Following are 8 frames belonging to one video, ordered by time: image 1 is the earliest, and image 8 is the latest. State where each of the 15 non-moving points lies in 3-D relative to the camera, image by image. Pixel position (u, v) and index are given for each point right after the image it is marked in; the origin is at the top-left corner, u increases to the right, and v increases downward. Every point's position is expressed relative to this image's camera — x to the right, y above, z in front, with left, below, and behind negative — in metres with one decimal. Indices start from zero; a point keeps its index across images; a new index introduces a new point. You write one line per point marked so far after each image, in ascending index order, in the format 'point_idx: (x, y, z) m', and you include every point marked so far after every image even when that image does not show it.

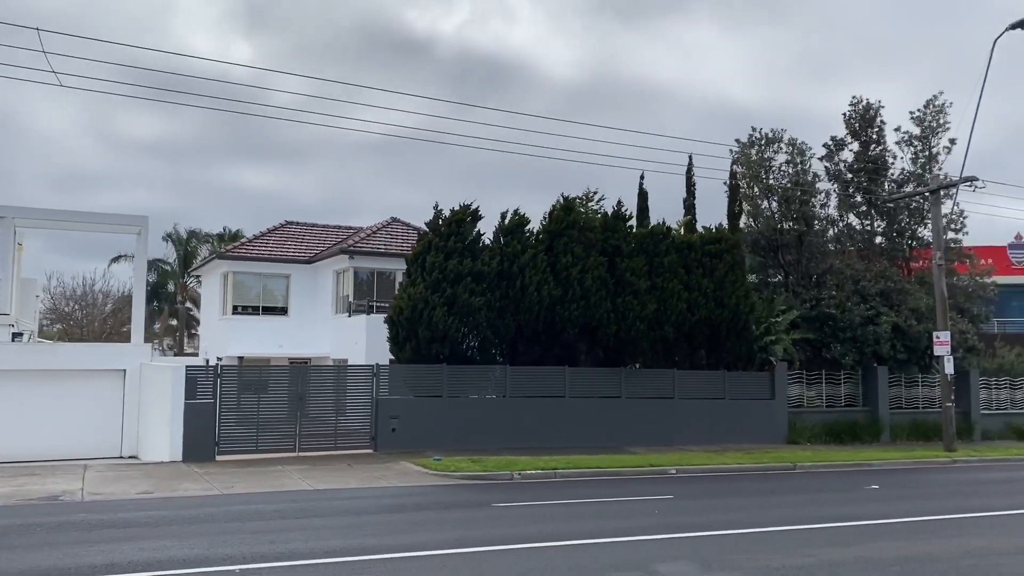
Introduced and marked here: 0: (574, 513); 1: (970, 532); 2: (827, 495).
0: (+0.9, -3.4, +12.7) m
1: (+5.8, -3.1, +11.0) m
2: (+5.6, -3.7, +15.4) m
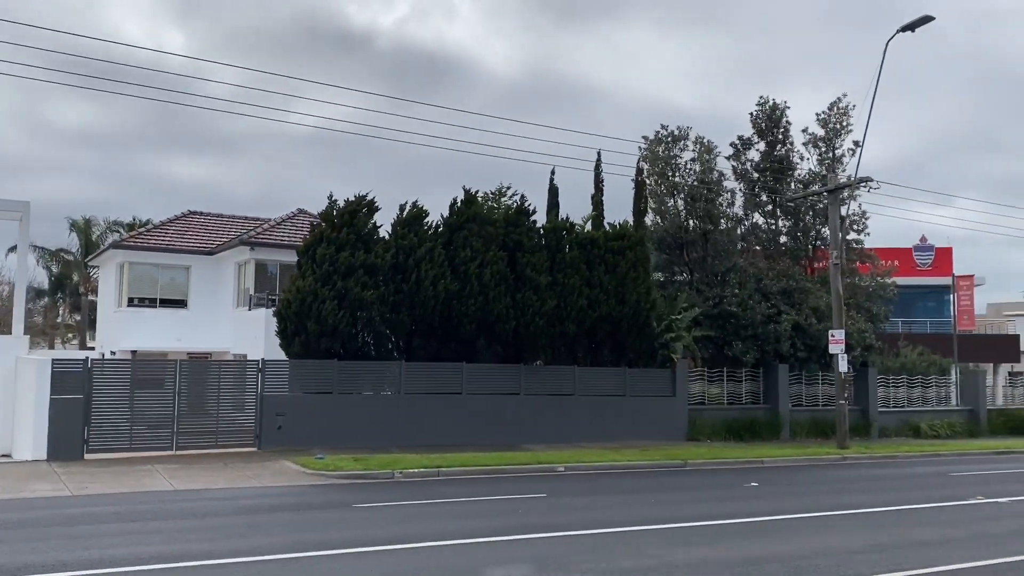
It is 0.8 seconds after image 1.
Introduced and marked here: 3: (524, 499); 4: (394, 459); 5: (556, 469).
0: (-1.1, -3.2, +12.2) m
1: (+3.9, -3.1, +10.8) m
2: (+3.3, -3.6, +15.2) m
3: (+0.2, -3.3, +13.4) m
4: (-2.6, -3.8, +18.9) m
5: (+1.0, -4.1, +19.2) m
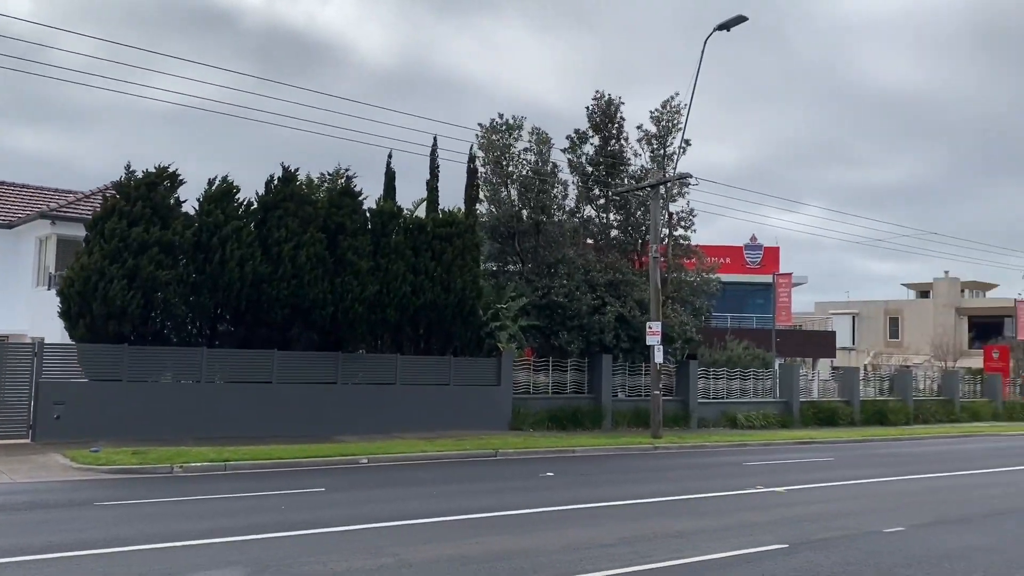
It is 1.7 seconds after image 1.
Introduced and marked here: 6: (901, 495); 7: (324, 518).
0: (-4.3, -2.9, +11.2) m
1: (+0.8, -2.9, +10.5) m
2: (-0.4, -3.4, +14.8) m
3: (-3.2, -3.0, +12.5) m
4: (-6.8, -3.3, +17.6) m
5: (-3.3, -3.7, +18.4) m
6: (+6.4, -3.5, +14.2) m
7: (-2.3, -2.9, +10.7) m
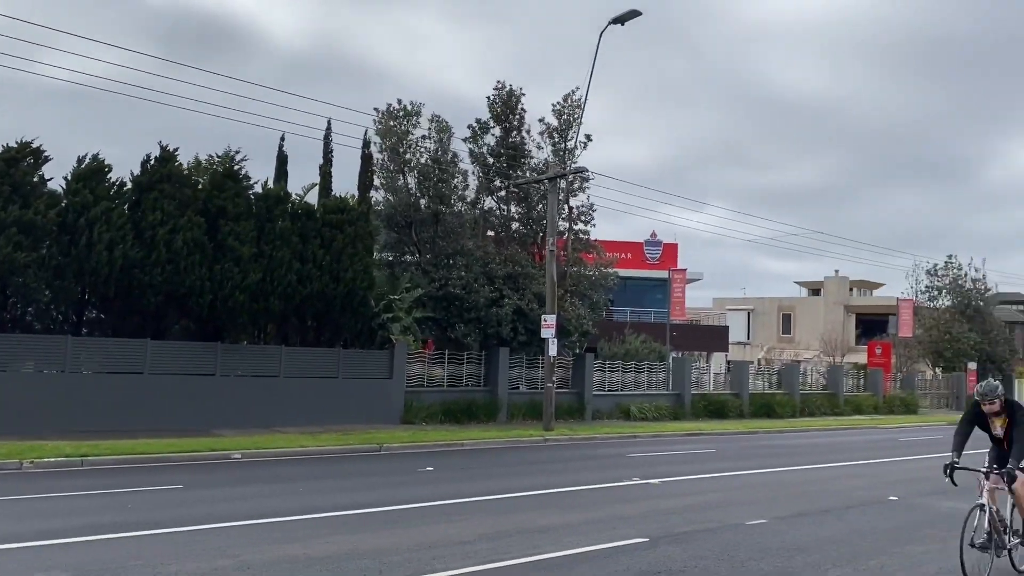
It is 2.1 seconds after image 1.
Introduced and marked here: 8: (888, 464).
0: (-6.1, -2.7, +10.3) m
1: (-0.8, -2.8, +10.2) m
2: (-2.5, -3.2, +14.3) m
3: (-5.1, -2.8, +11.8) m
4: (-9.2, -3.0, +16.4) m
5: (-5.8, -3.5, +17.6) m
6: (+4.3, -3.4, +14.4) m
7: (-4.0, -2.7, +10.0) m
8: (+8.3, -3.9, +19.0) m
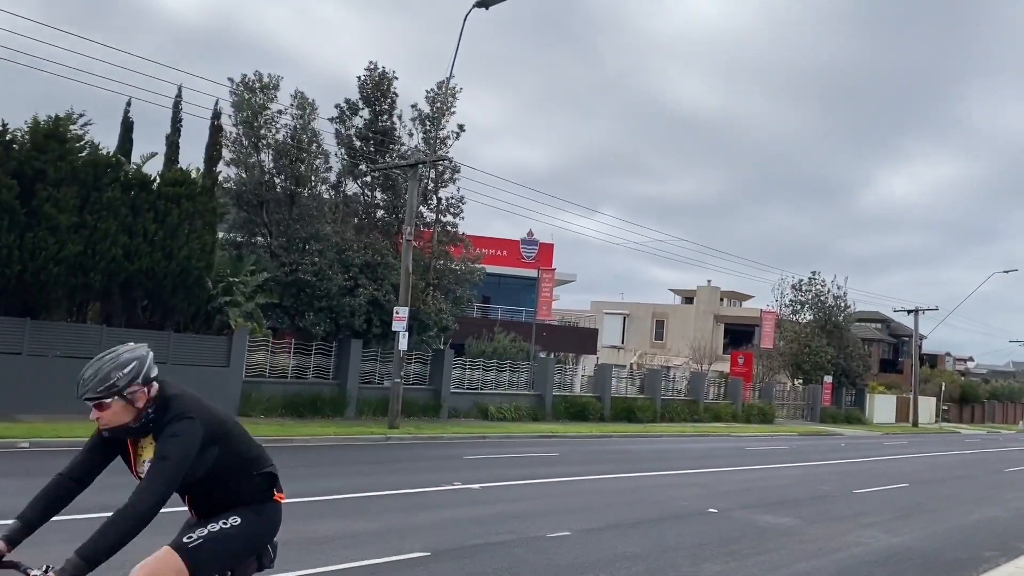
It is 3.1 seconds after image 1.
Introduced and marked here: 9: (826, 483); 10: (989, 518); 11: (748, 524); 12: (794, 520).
0: (-8.4, -2.2, +8.4) m
1: (-3.3, -2.5, +9.0) m
2: (-5.4, -2.8, +12.8) m
3: (-7.6, -2.3, +10.0) m
4: (-12.3, -2.3, +14.1) m
5: (-9.1, -2.9, +15.7) m
6: (+1.2, -3.4, +13.8) m
7: (-6.4, -2.3, +8.4) m
8: (+4.6, -4.1, +18.8) m
9: (+6.9, -4.3, +19.0) m
10: (+8.6, -4.1, +15.4) m
11: (+3.4, -3.4, +12.5) m
12: (+4.3, -3.6, +13.2) m
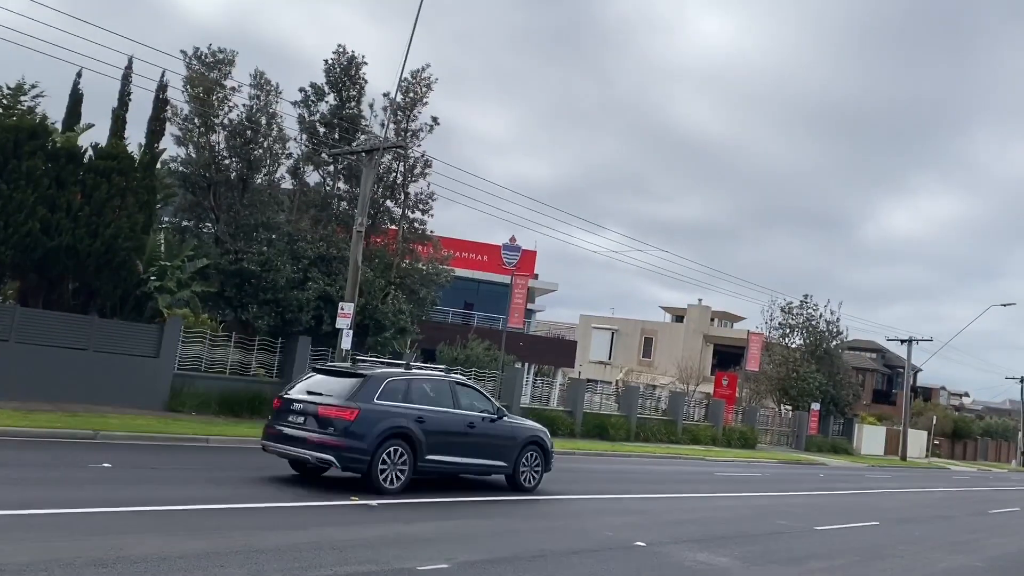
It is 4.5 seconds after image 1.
0: (-9.8, -1.5, +6.7) m
1: (-4.6, -2.1, +7.2) m
2: (-6.8, -2.4, +11.1) m
3: (-9.0, -1.7, +8.3) m
4: (-13.6, -1.5, +12.4) m
5: (-10.5, -2.3, +14.0) m
6: (-0.2, -3.3, +12.1) m
7: (-7.7, -1.7, +6.7) m
8: (+3.2, -4.3, +17.1) m
9: (+5.5, -4.6, +17.2) m
10: (+7.1, -4.4, +13.6) m
11: (+2.0, -3.4, +10.7) m
12: (+2.9, -3.6, +11.4) m
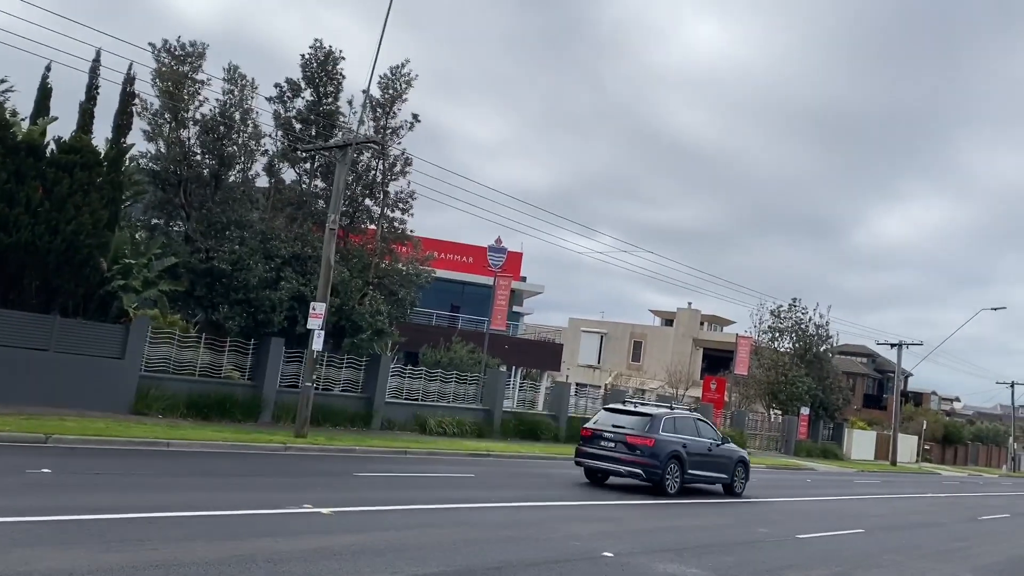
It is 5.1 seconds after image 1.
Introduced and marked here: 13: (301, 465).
0: (-10.2, -1.4, +6.0) m
1: (-5.1, -2.0, +6.5) m
2: (-7.3, -2.3, +10.4) m
3: (-9.5, -1.6, +7.6) m
4: (-14.1, -1.4, +11.6) m
5: (-11.0, -2.2, +13.3) m
6: (-0.7, -3.2, +11.4) m
7: (-8.2, -1.6, +5.9) m
8: (+2.6, -4.2, +16.4) m
9: (+4.9, -4.6, +16.6) m
10: (+6.6, -4.4, +13.0) m
11: (+1.5, -3.4, +10.1) m
12: (+2.4, -3.6, +10.8) m
13: (-4.5, -3.7, +18.2) m
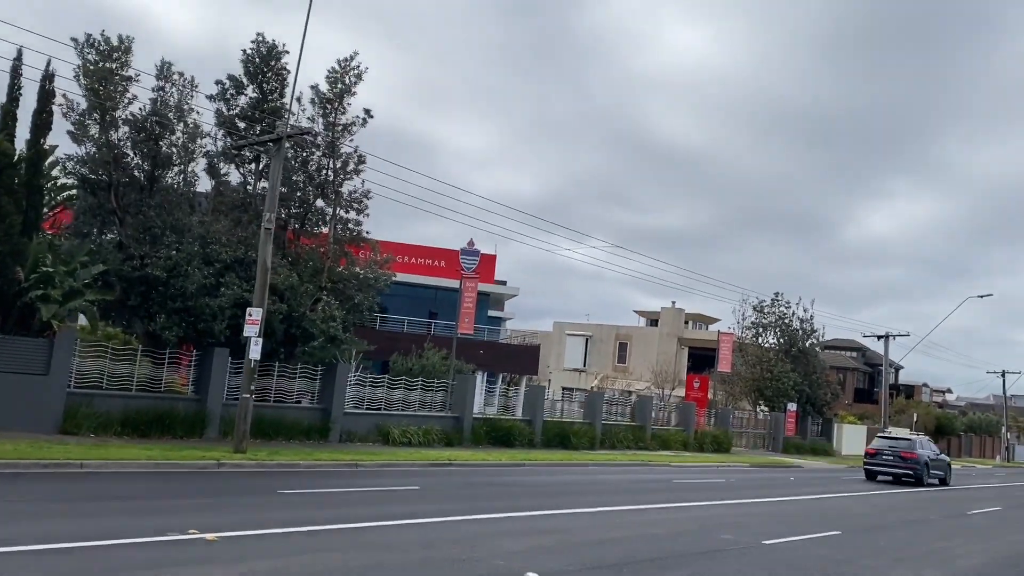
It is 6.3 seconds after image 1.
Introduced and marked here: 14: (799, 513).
0: (-11.2, -1.5, +4.5) m
1: (-6.1, -2.0, +5.1) m
2: (-8.3, -2.4, +8.9) m
3: (-10.5, -1.7, +6.1) m
4: (-15.2, -1.7, +10.1) m
5: (-12.0, -2.4, +11.8) m
6: (-1.7, -3.1, +10.0) m
7: (-9.2, -1.7, +4.5) m
8: (+1.6, -4.0, +15.0) m
9: (+3.9, -4.3, +15.2) m
10: (+5.6, -4.0, +11.6) m
11: (+0.5, -3.1, +8.7) m
12: (+1.4, -3.3, +9.4) m
13: (-5.5, -3.7, +16.7) m
14: (+6.4, -5.0, +18.9) m
